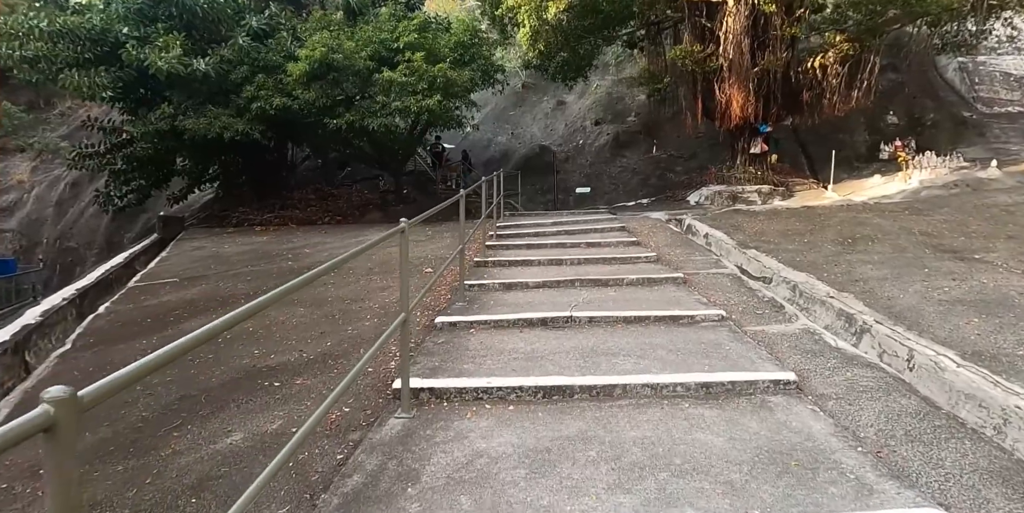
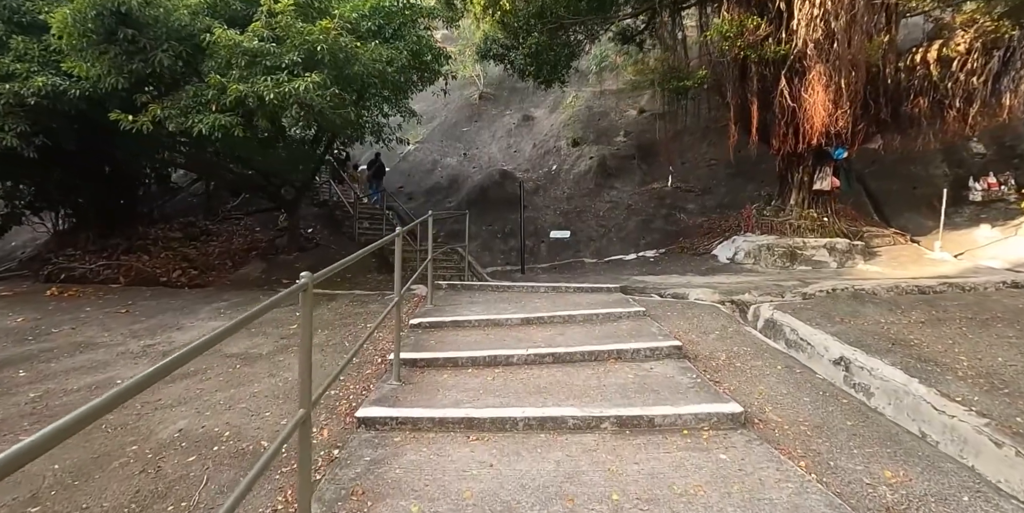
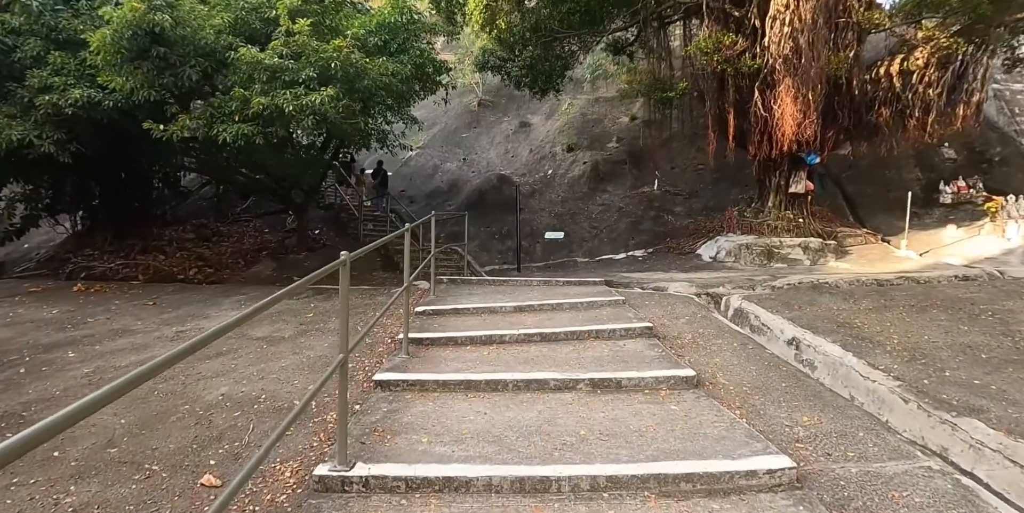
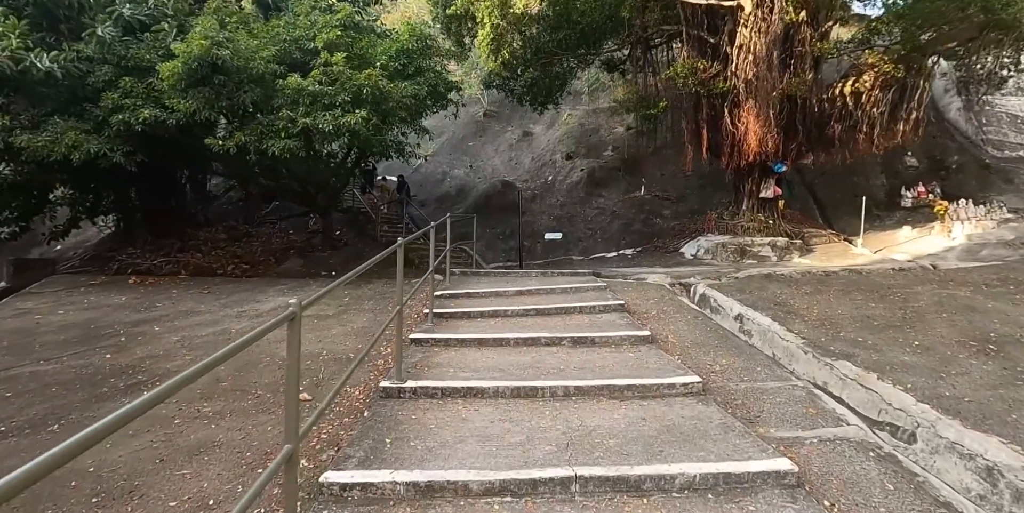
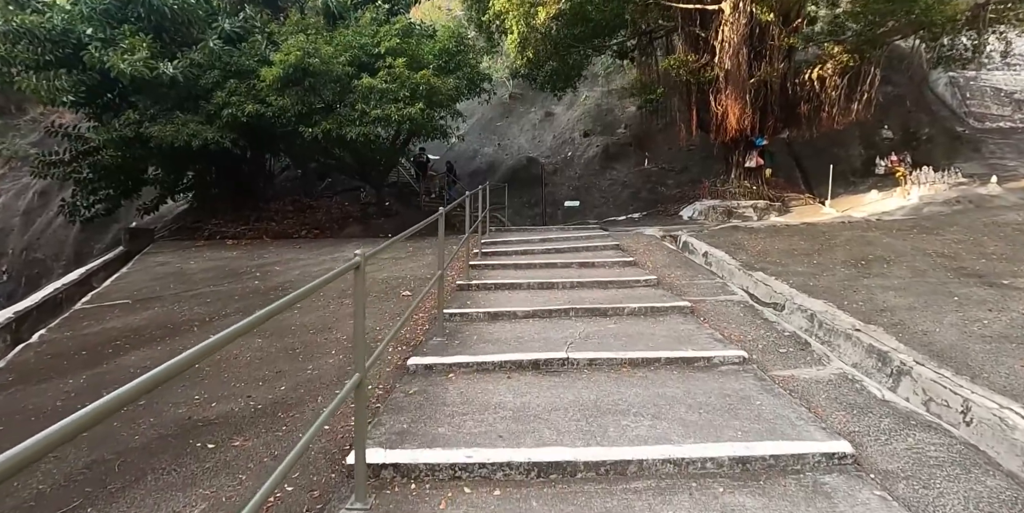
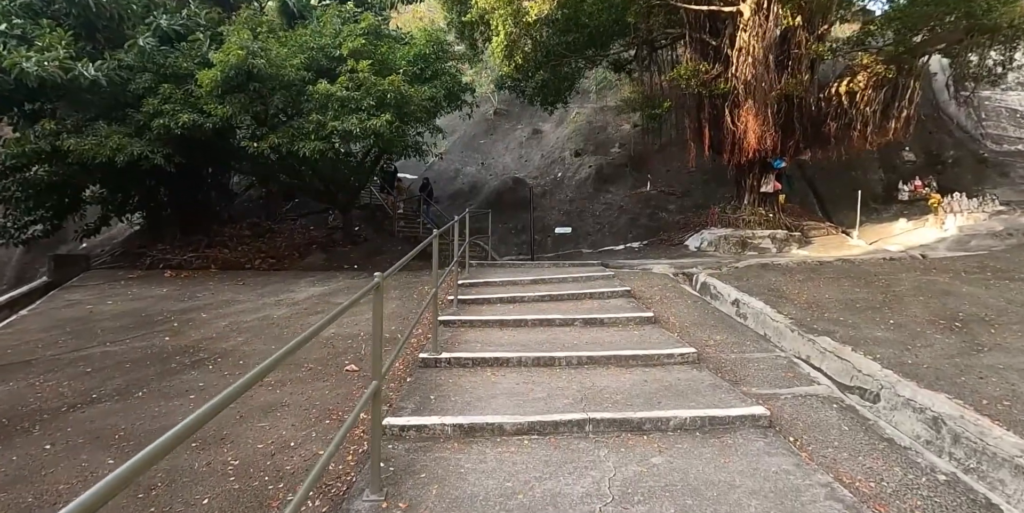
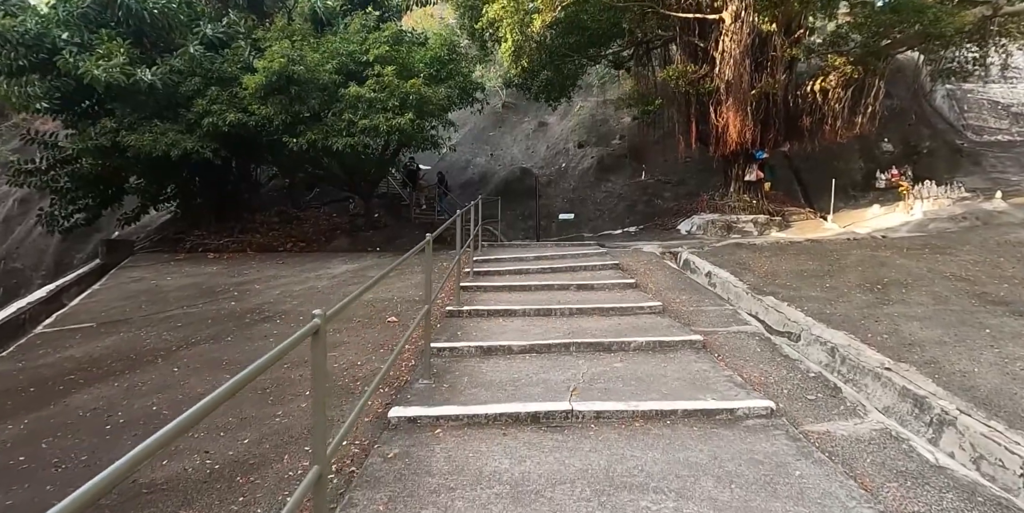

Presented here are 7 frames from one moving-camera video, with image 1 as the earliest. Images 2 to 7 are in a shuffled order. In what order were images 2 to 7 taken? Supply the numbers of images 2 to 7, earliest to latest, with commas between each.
5, 7, 6, 4, 3, 2
